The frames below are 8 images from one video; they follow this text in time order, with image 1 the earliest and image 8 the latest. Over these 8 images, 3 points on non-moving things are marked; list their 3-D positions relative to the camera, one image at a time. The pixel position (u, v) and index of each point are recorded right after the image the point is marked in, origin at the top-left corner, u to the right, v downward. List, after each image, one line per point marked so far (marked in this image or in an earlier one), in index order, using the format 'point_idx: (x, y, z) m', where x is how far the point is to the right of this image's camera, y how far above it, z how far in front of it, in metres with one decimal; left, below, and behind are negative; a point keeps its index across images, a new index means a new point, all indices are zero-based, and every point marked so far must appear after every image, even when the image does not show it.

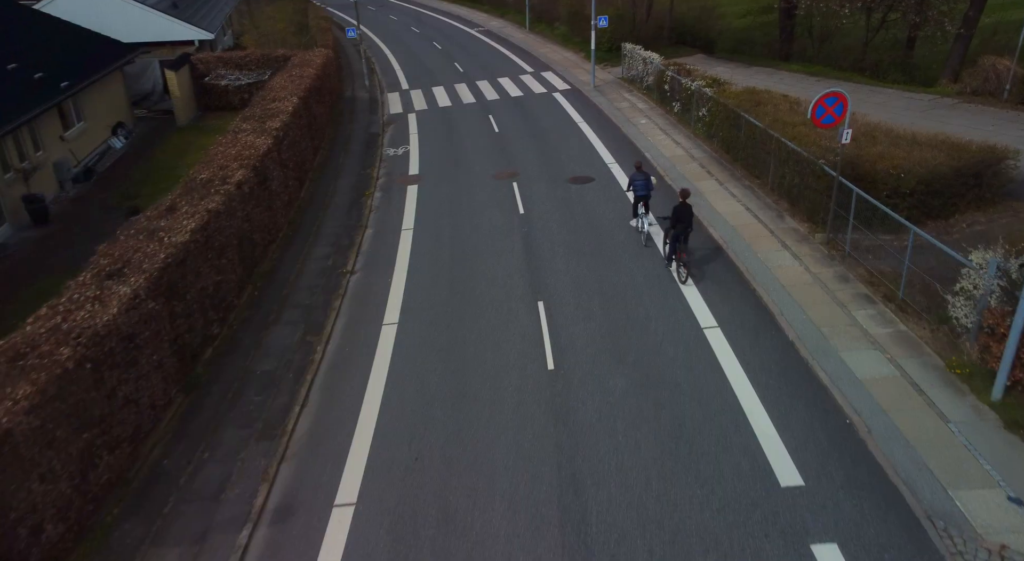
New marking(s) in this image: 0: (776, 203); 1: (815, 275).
0: (+6.0, +1.7, +16.0) m
1: (+5.5, +0.1, +12.8) m
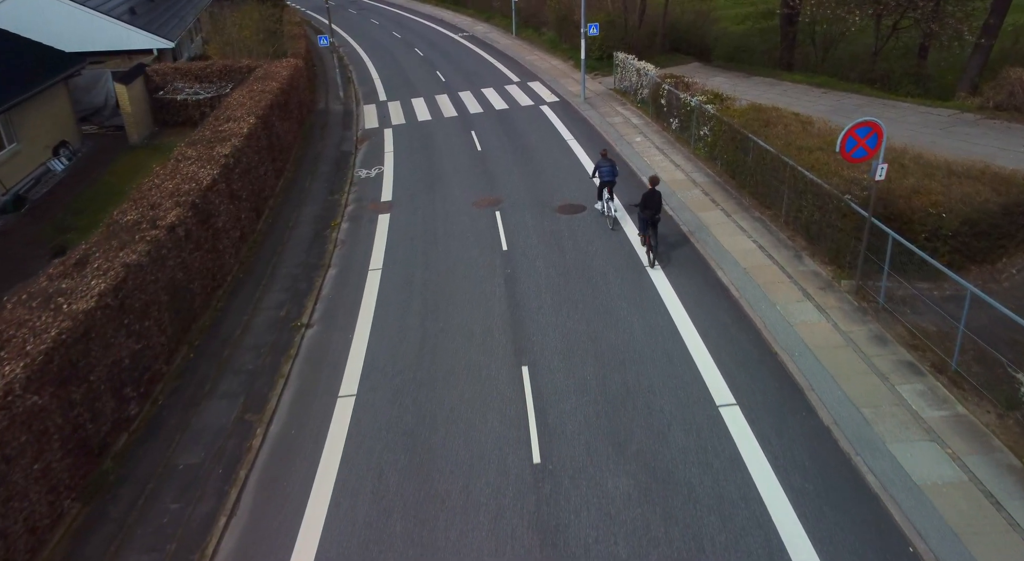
0: (+5.6, +0.8, +14.2) m
1: (+5.2, -0.8, +10.9) m
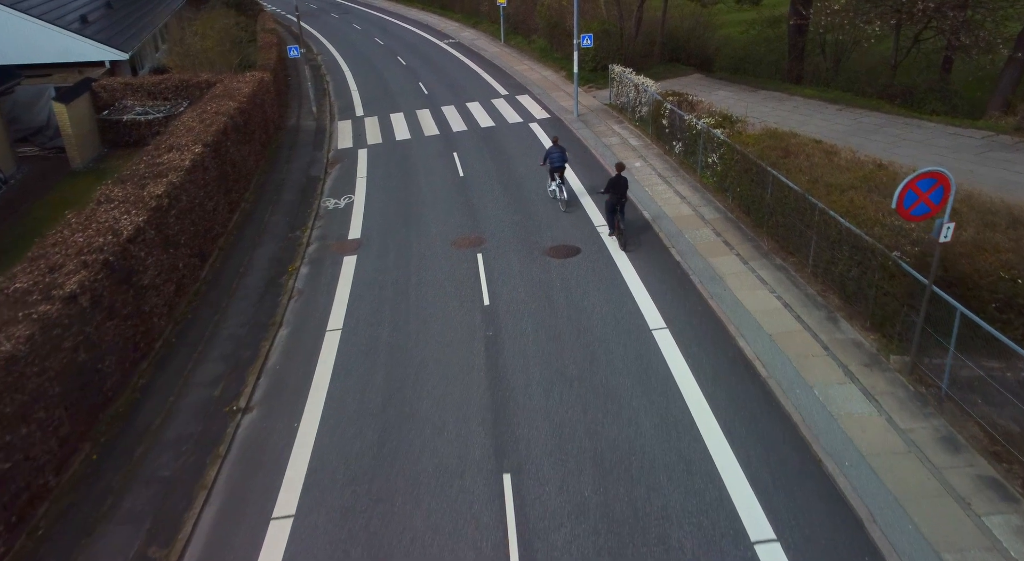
0: (+5.3, -0.3, +12.0) m
1: (+4.9, -1.9, +8.8) m
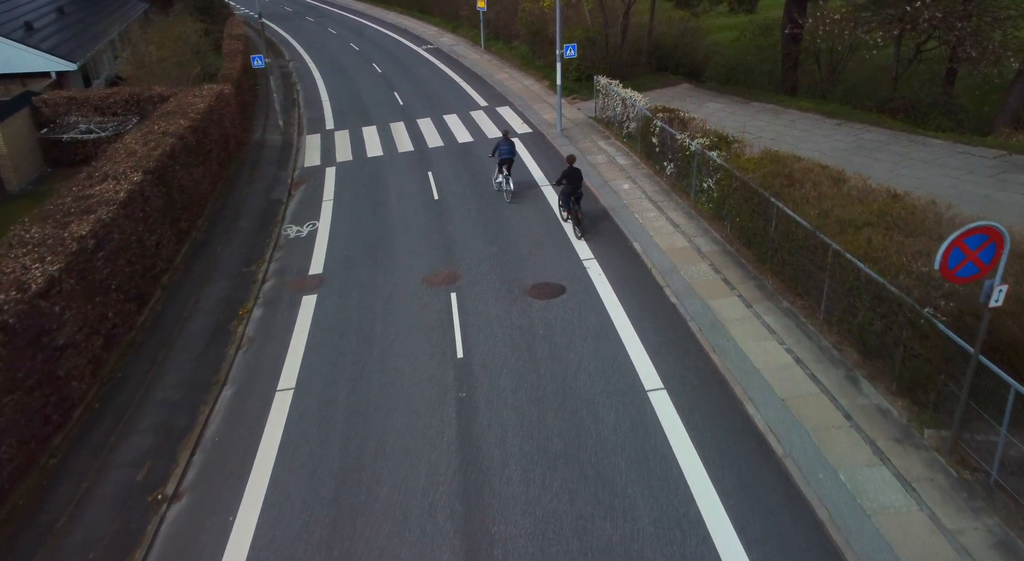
0: (+4.9, -1.1, +10.7) m
1: (+4.6, -2.7, +7.4) m
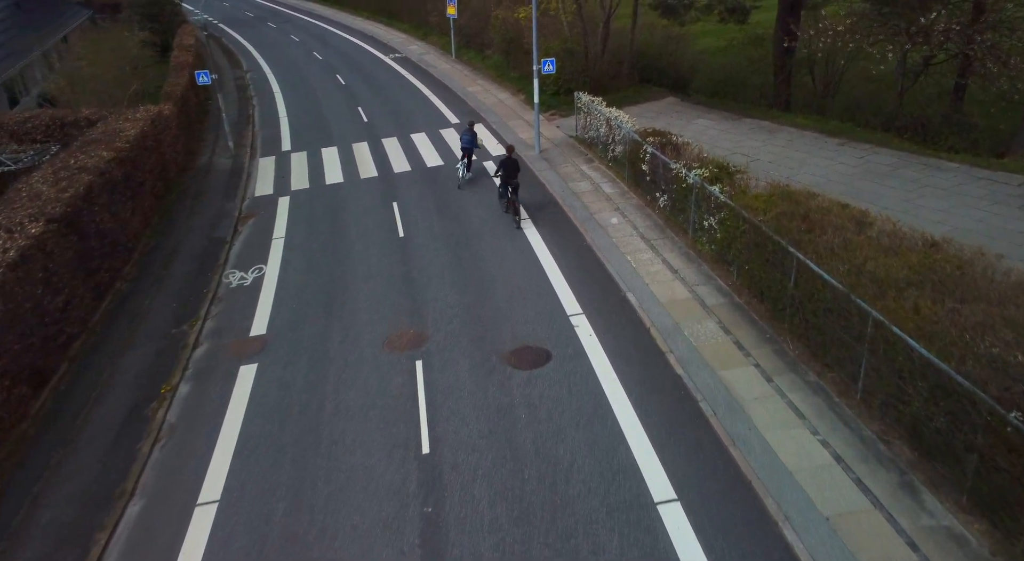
0: (+4.7, -2.0, +8.8) m
1: (+4.4, -3.6, +5.5) m
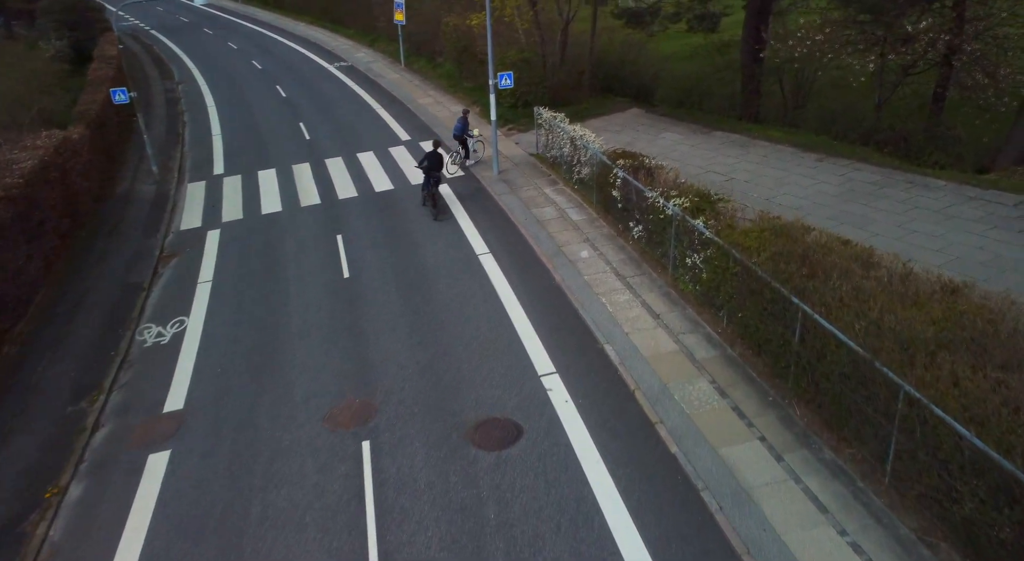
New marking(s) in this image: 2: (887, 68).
0: (+4.3, -2.8, +7.3) m
1: (+4.4, -4.4, +4.0) m
2: (+9.8, +5.6, +18.5) m
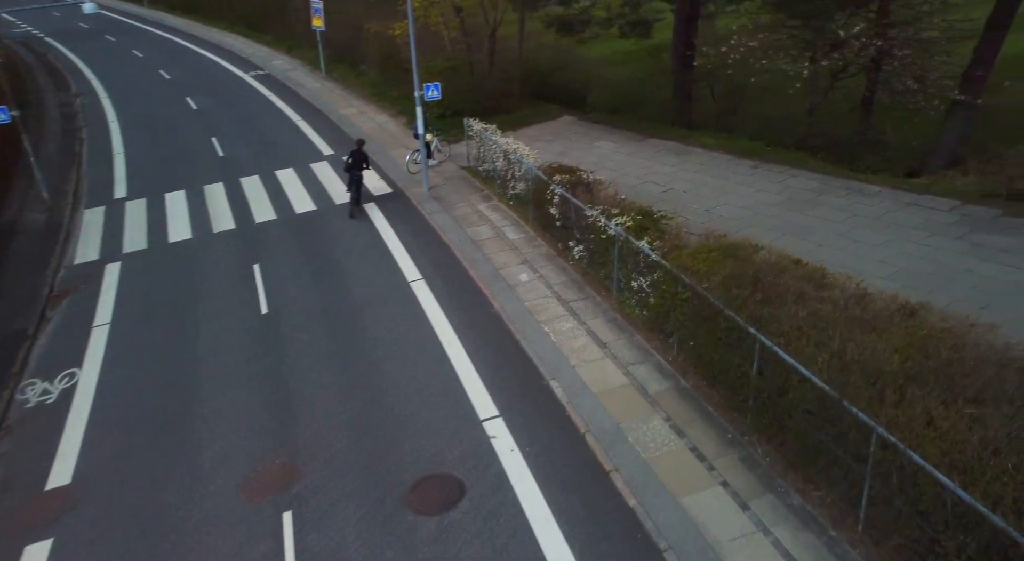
0: (+3.8, -3.1, +6.8) m
1: (+4.2, -4.7, +3.5) m
2: (+7.9, +5.5, +18.4) m
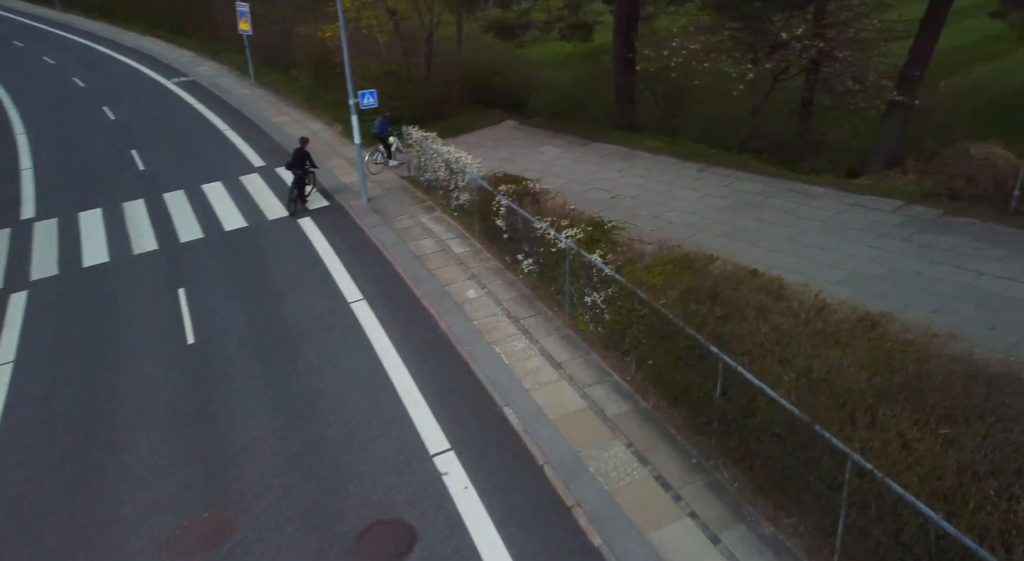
0: (+3.5, -3.3, +6.4) m
1: (+4.2, -4.8, +3.2) m
2: (+6.3, +5.4, +18.3) m
